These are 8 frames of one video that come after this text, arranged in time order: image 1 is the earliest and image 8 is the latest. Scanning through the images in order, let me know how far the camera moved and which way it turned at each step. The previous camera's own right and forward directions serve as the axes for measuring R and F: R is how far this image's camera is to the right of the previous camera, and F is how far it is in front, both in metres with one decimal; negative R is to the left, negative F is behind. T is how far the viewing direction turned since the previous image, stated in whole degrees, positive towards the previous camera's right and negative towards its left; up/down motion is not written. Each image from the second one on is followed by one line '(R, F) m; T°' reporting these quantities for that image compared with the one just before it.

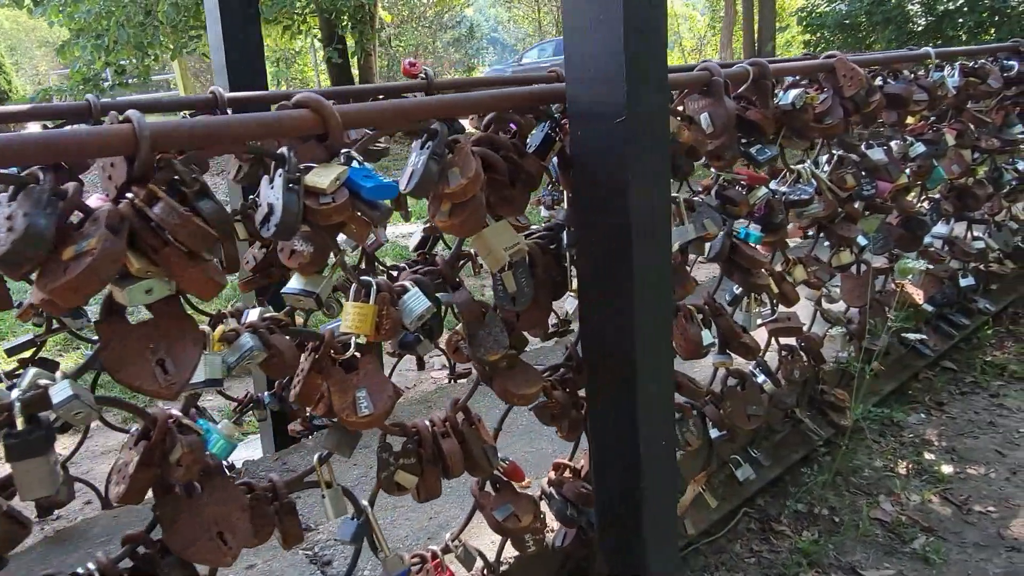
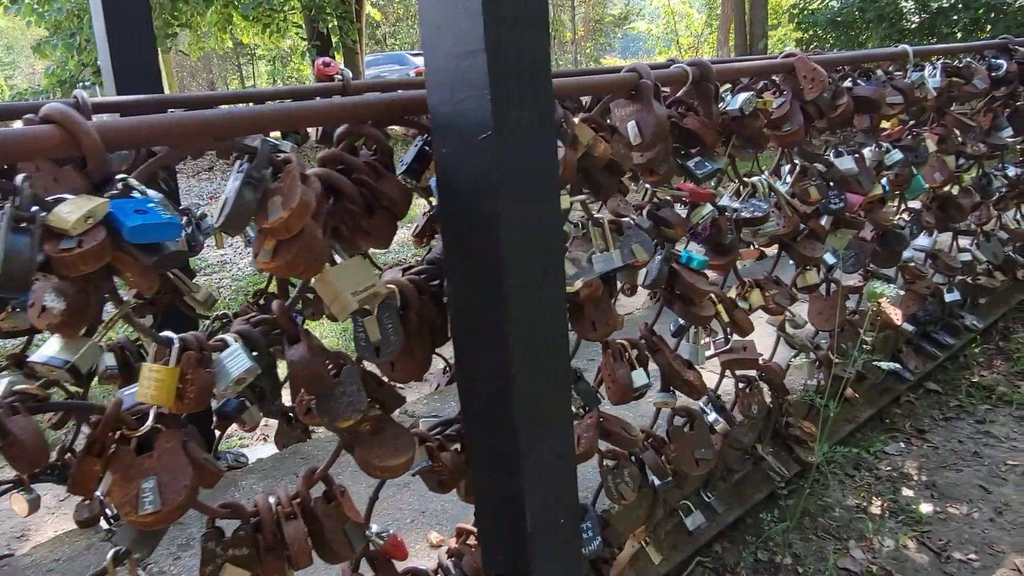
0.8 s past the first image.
(+0.2, +0.2) m; 0°
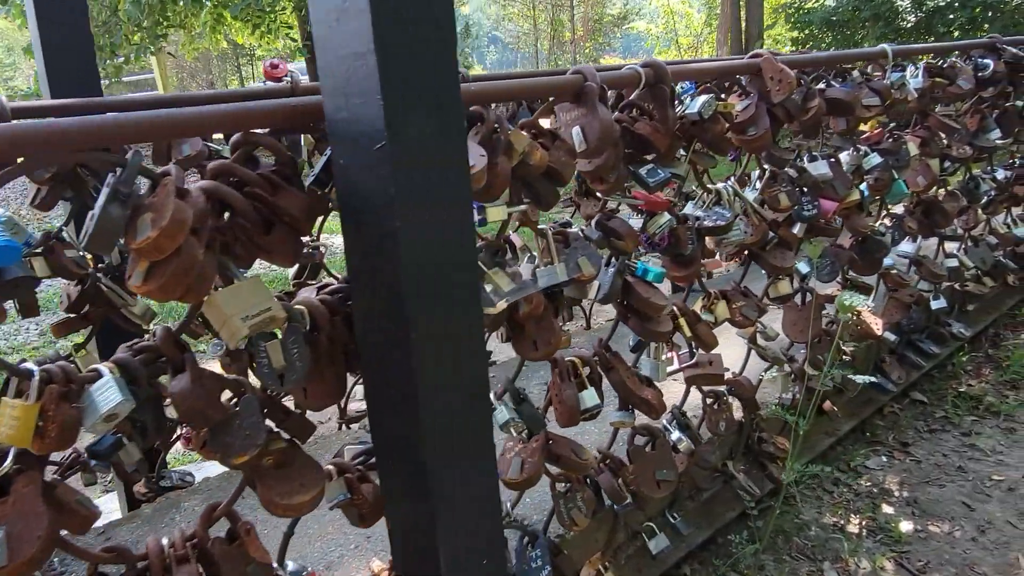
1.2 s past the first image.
(+0.1, +0.1) m; 0°
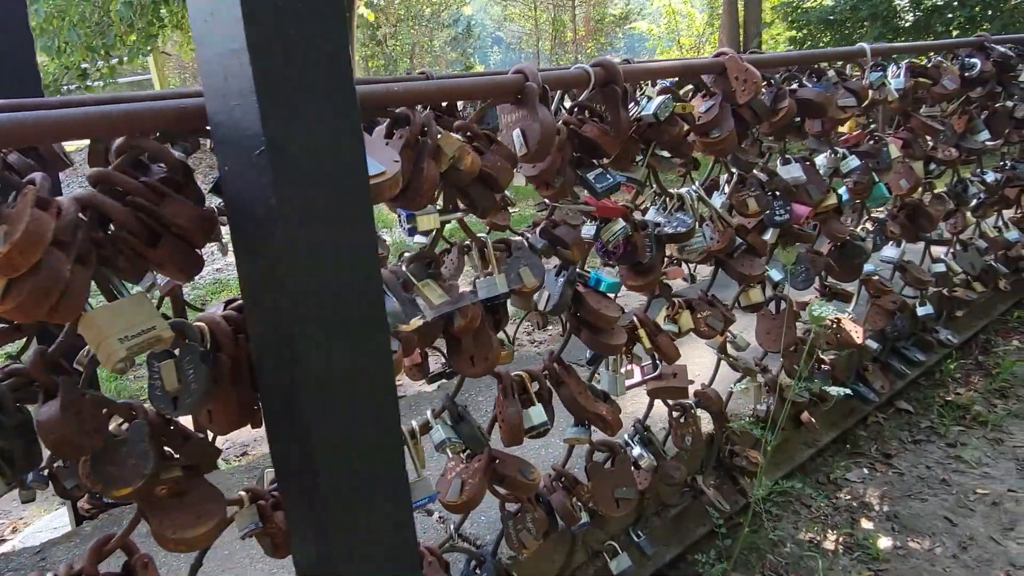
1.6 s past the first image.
(+0.1, +0.1) m; 0°
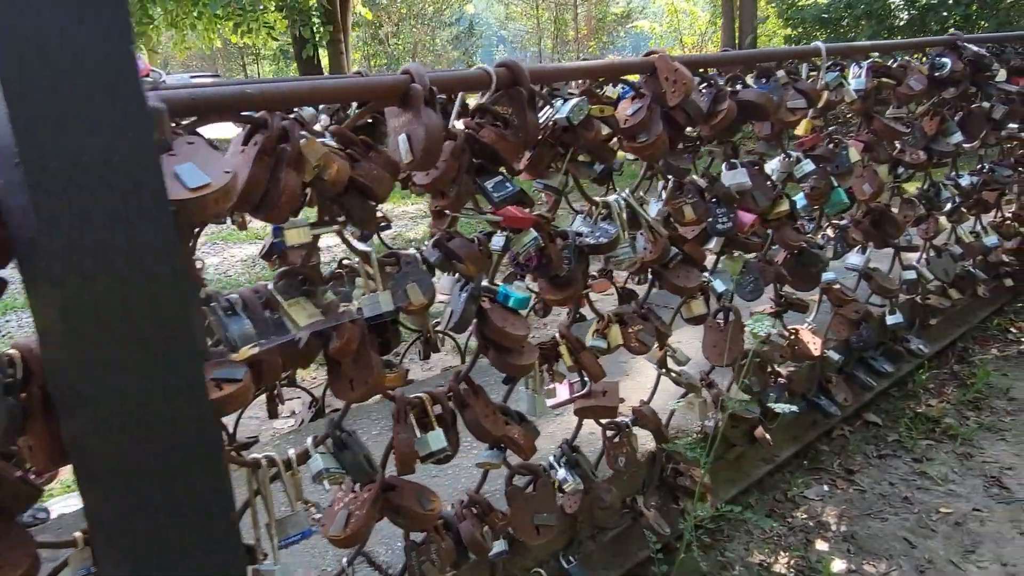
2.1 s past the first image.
(+0.2, +0.1) m; 0°
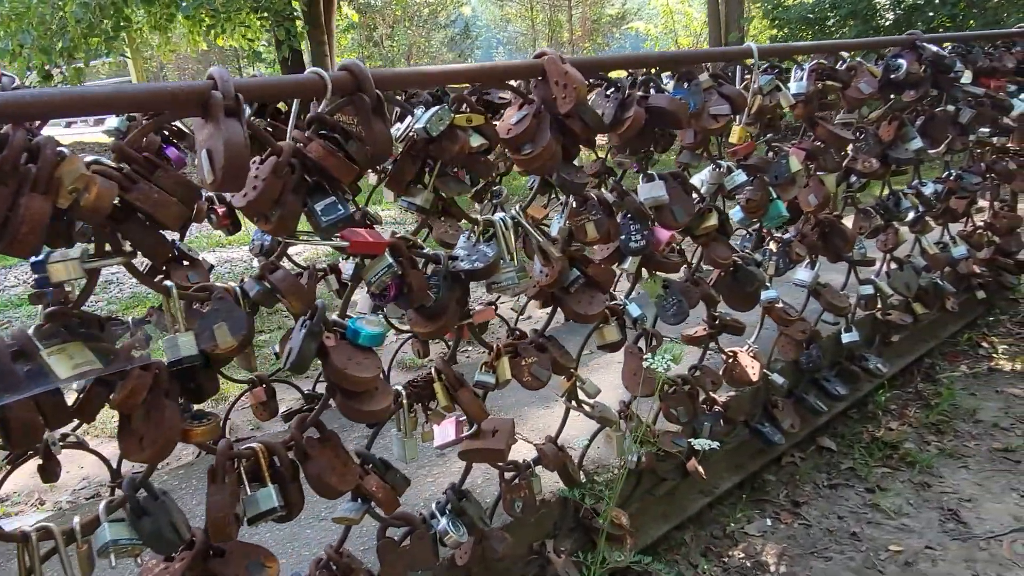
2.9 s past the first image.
(+0.2, +0.2) m; 0°
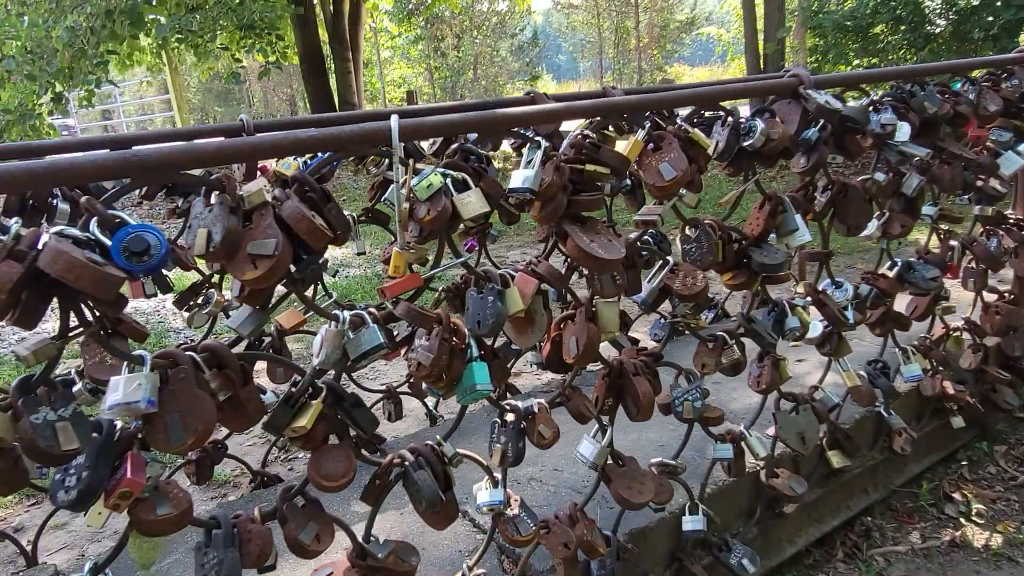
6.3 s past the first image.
(+0.9, +0.8) m; -6°
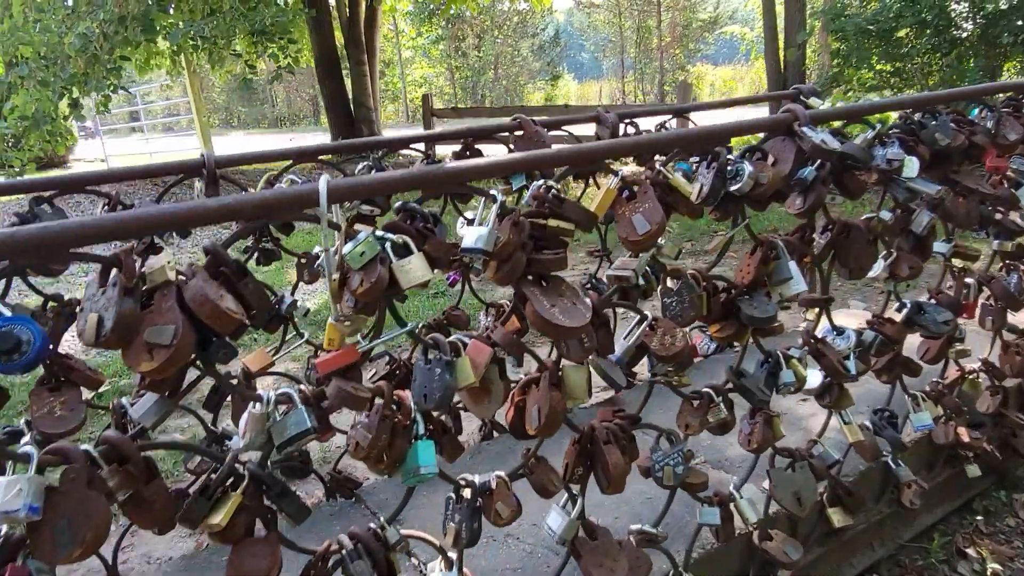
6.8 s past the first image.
(+0.1, +0.1) m; -2°
